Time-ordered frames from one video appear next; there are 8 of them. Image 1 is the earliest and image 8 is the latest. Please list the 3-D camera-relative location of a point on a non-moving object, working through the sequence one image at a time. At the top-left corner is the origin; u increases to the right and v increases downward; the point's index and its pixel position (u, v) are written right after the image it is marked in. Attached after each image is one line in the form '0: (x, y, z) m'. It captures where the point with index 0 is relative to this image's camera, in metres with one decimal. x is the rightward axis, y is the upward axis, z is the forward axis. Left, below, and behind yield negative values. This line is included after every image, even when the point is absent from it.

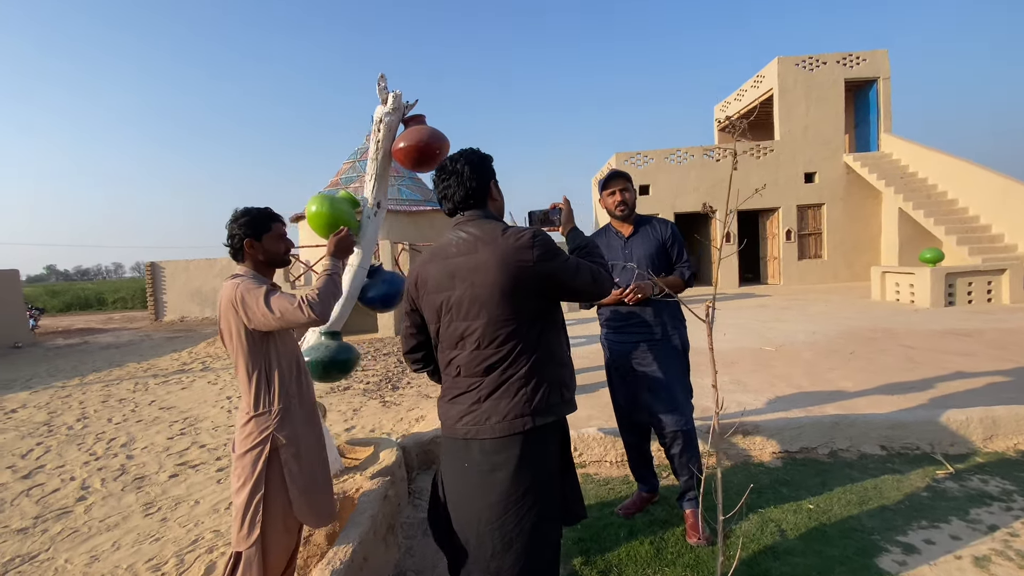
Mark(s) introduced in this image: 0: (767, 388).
0: (+2.3, -0.9, +4.9) m
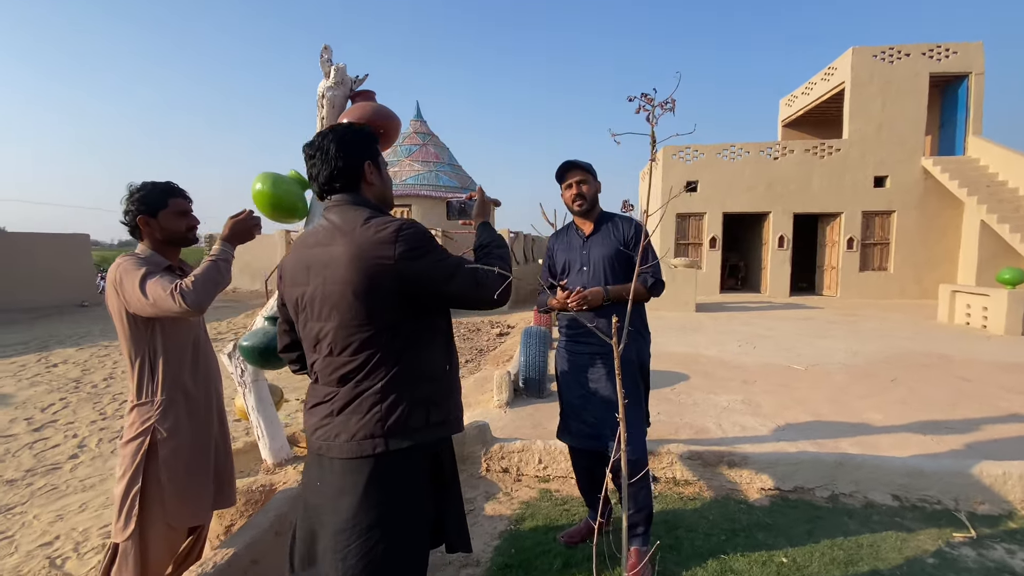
0: (+2.2, -1.0, +4.4) m
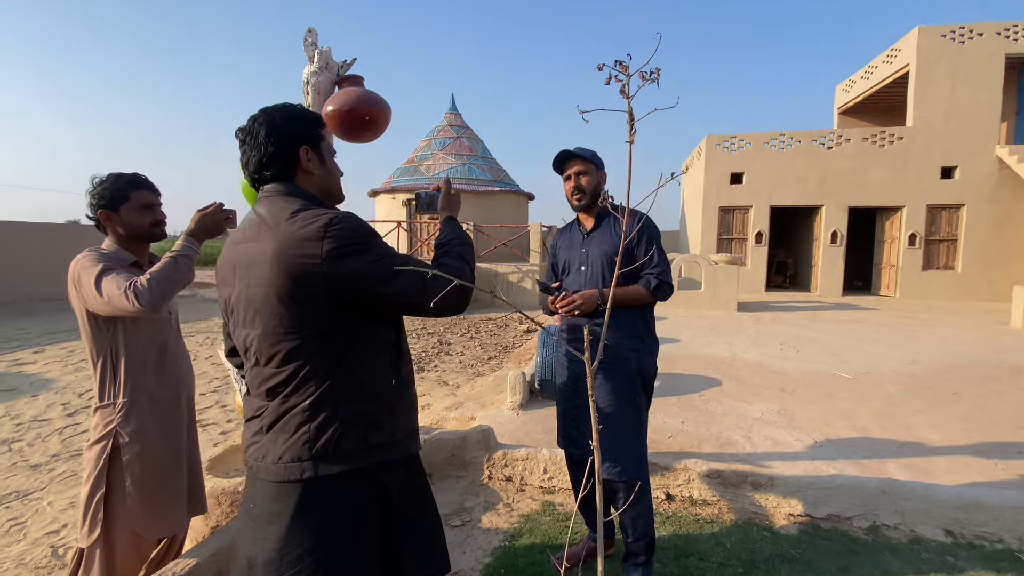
0: (+2.3, -1.0, +4.1) m
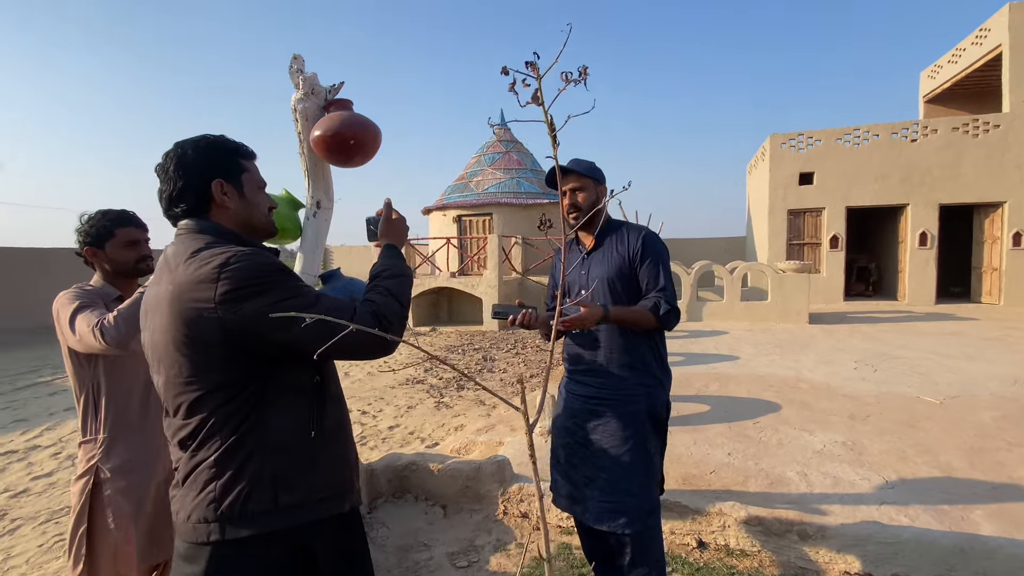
0: (+2.5, -1.1, +3.5) m
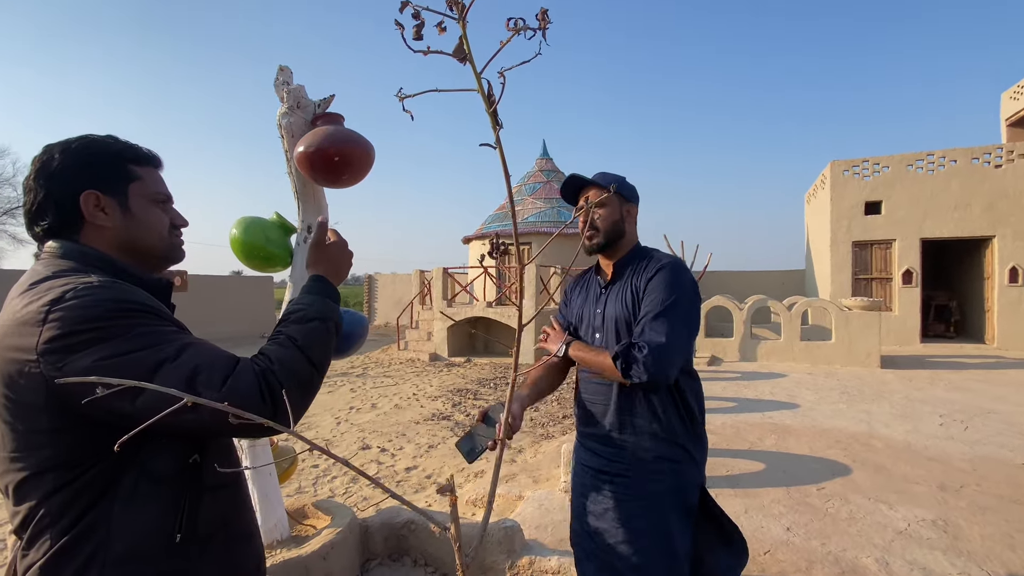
0: (+2.6, -1.4, +2.8) m
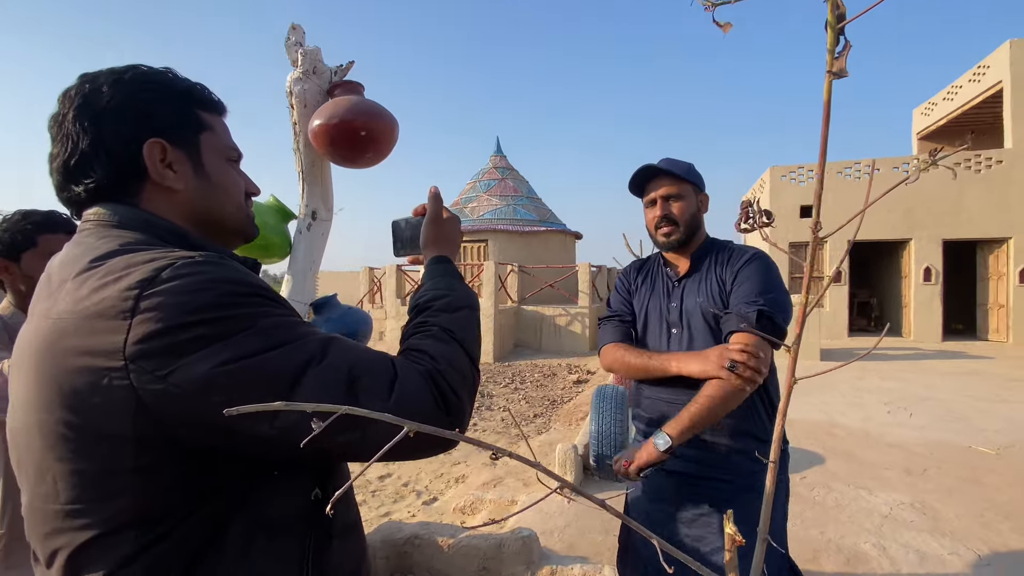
0: (+2.6, -1.4, +3.0) m
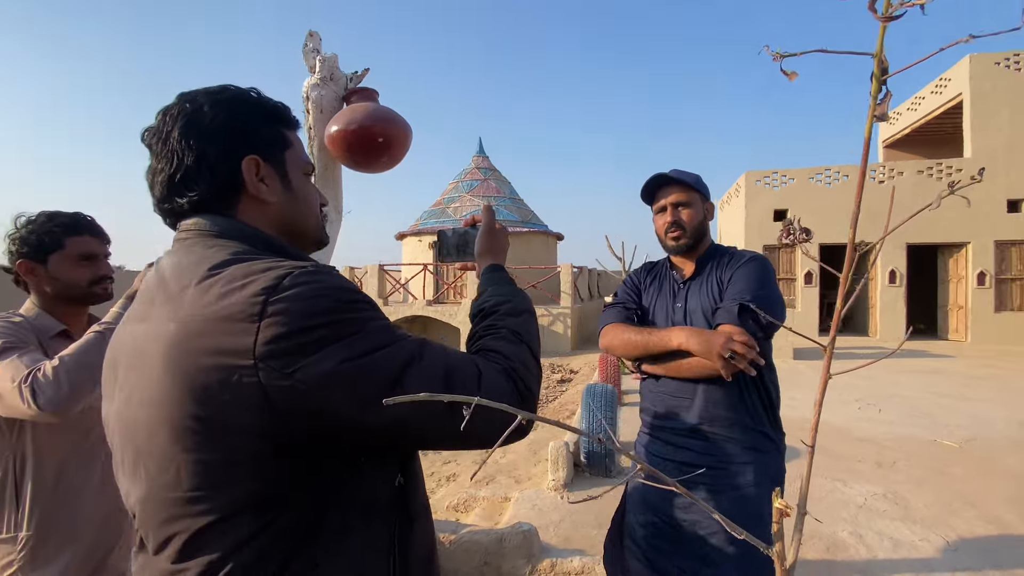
0: (+2.6, -1.4, +3.2) m
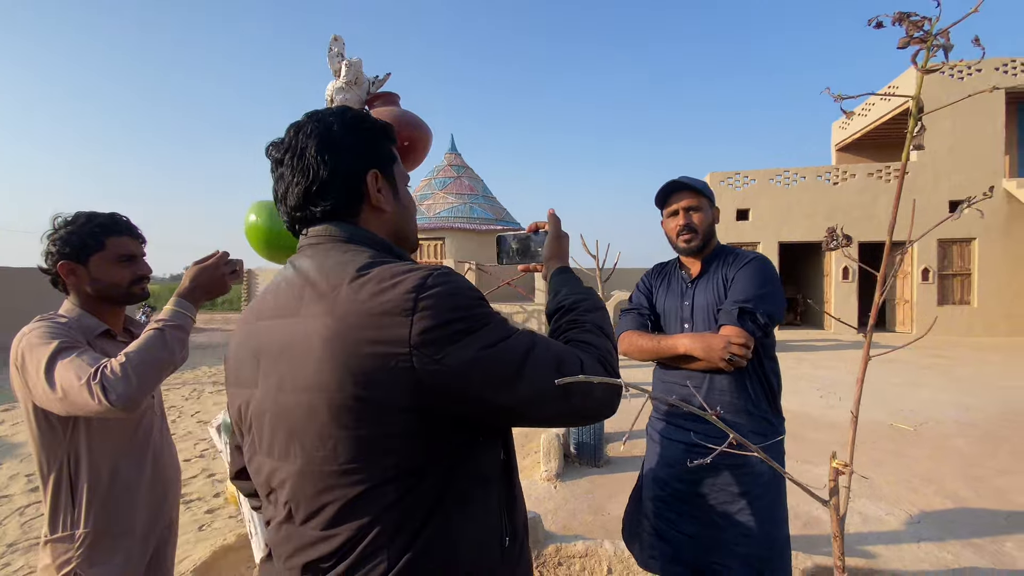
0: (+2.6, -1.3, +3.5) m
